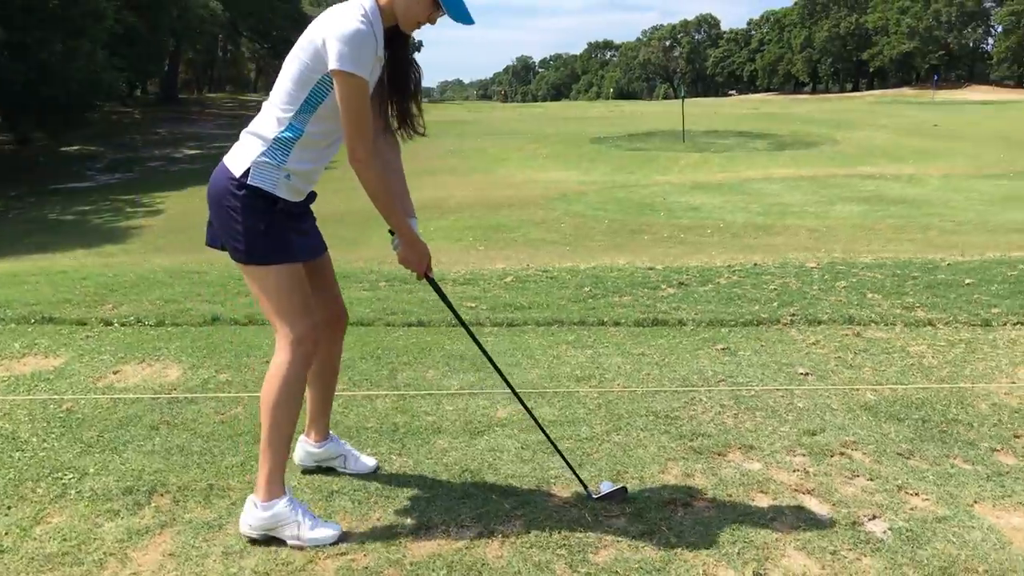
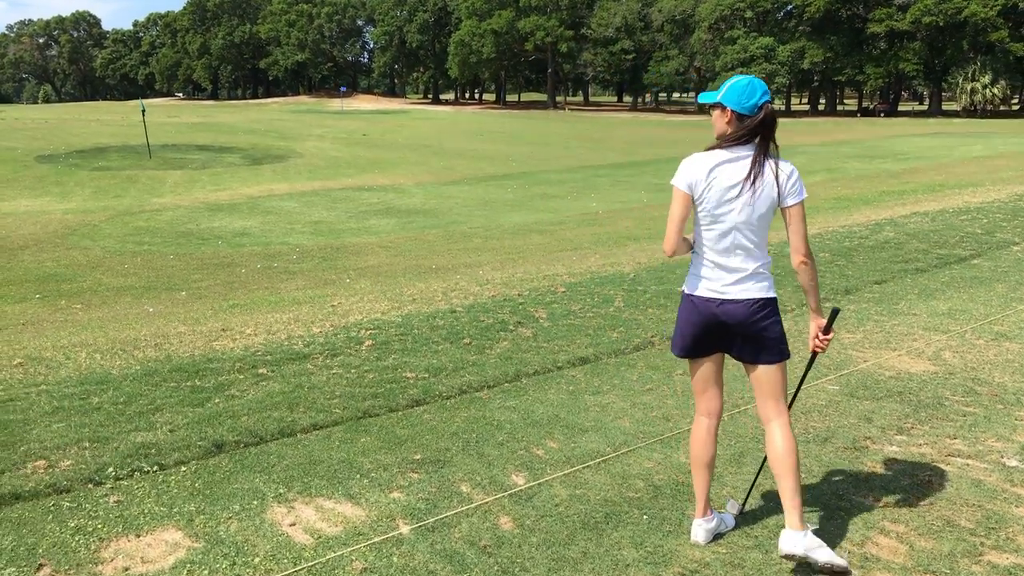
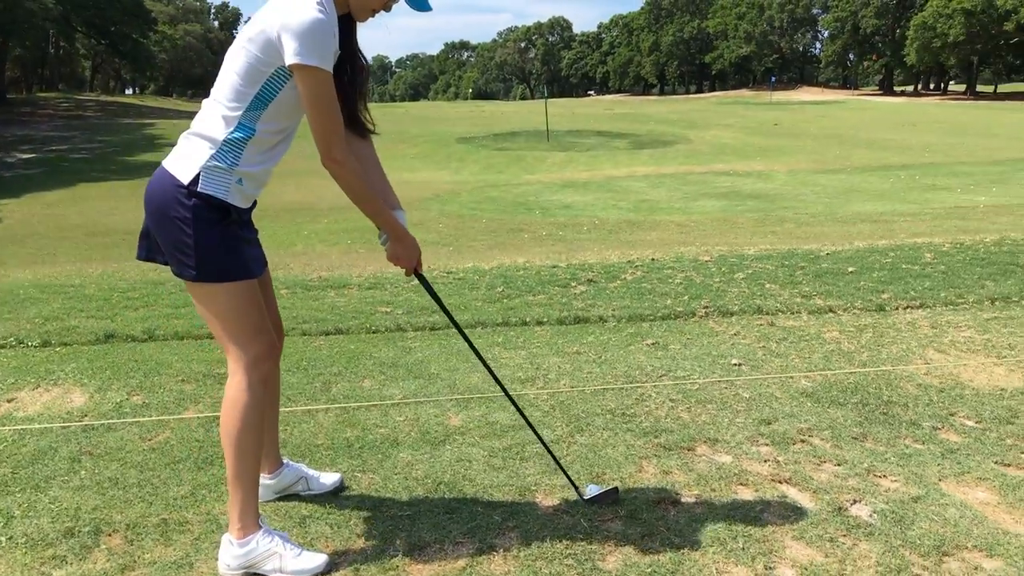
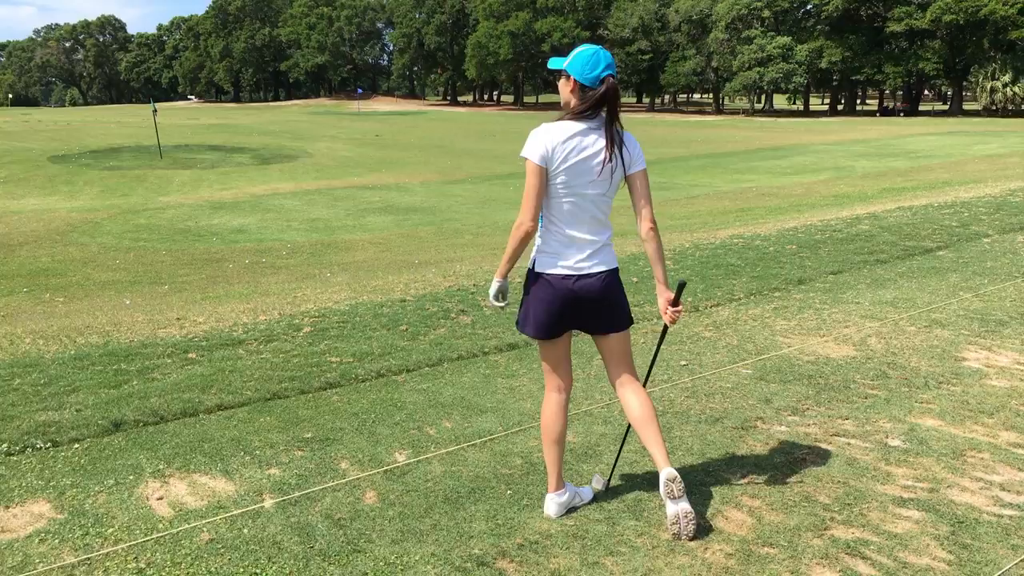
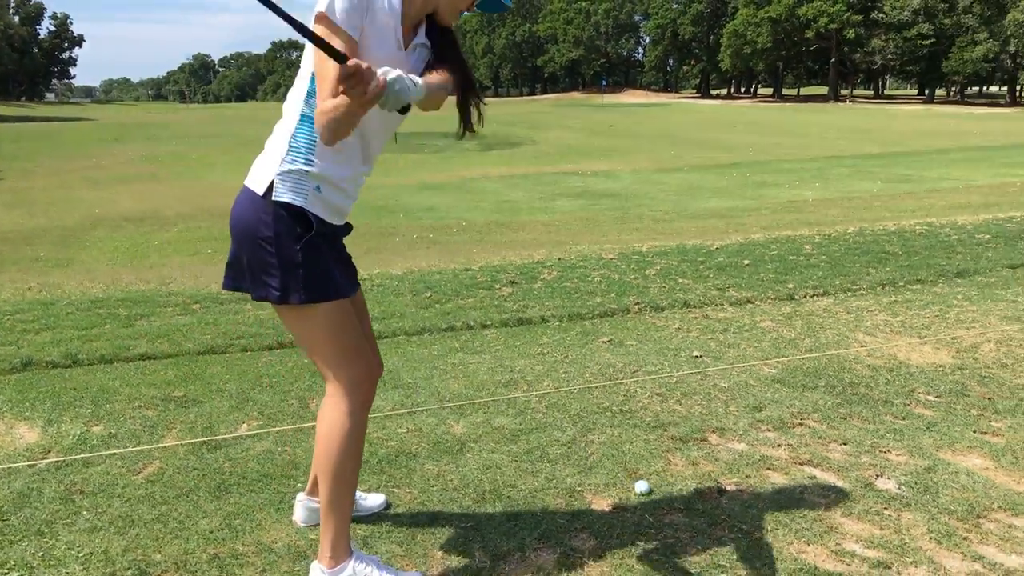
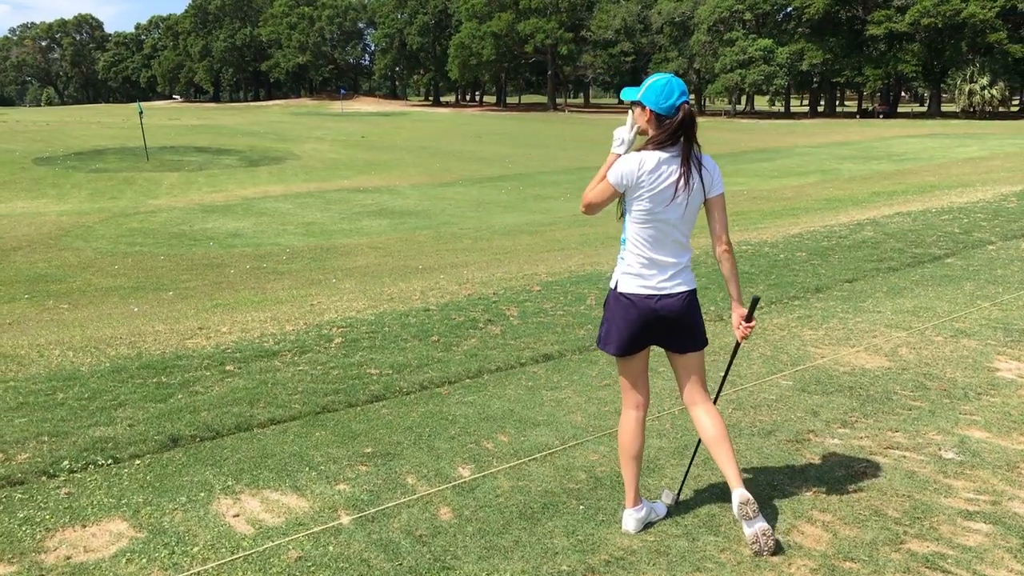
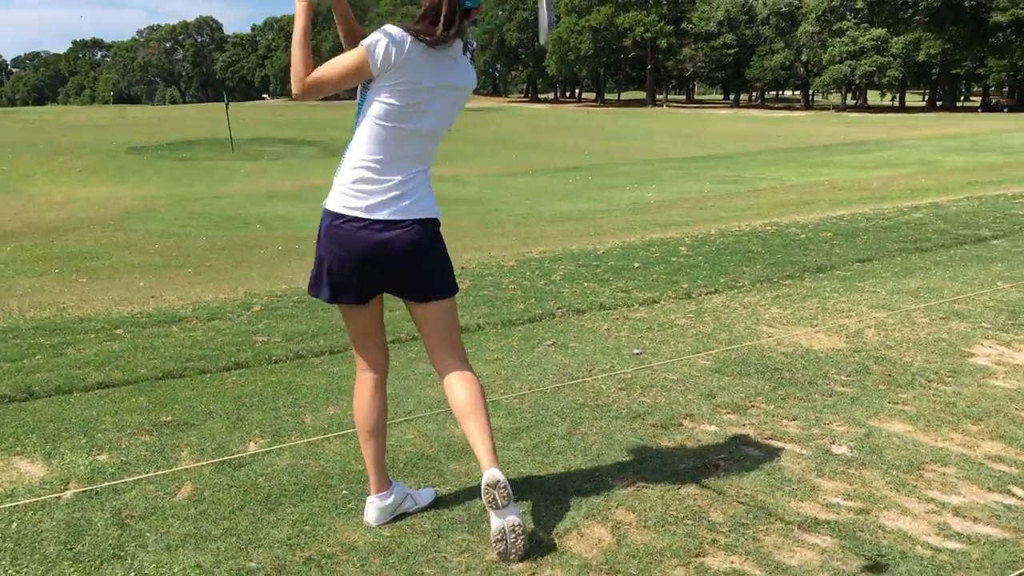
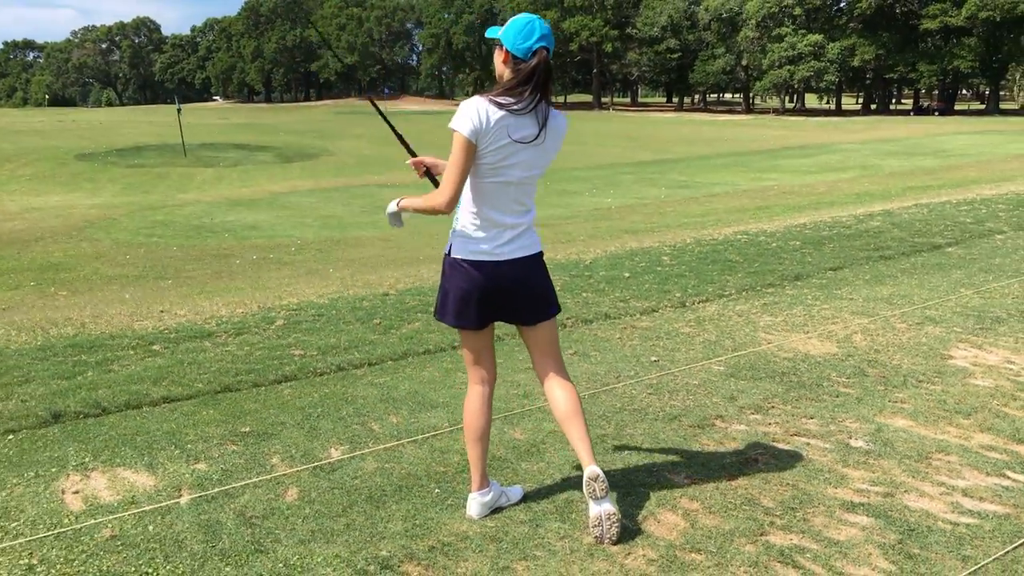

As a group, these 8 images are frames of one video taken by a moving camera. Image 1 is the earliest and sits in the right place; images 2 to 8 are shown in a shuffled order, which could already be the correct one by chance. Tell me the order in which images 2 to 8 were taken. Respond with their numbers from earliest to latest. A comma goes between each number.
3, 5, 7, 8, 4, 6, 2
